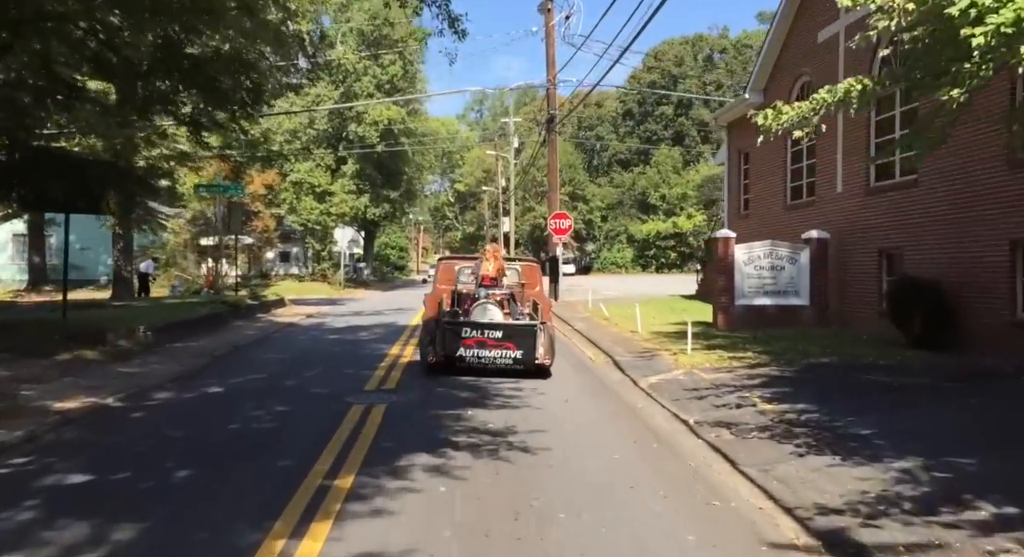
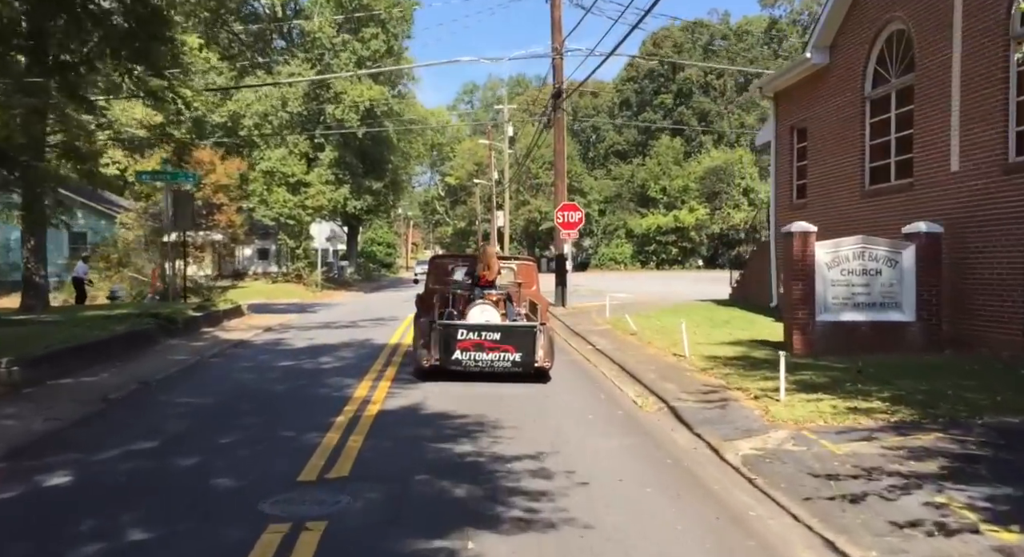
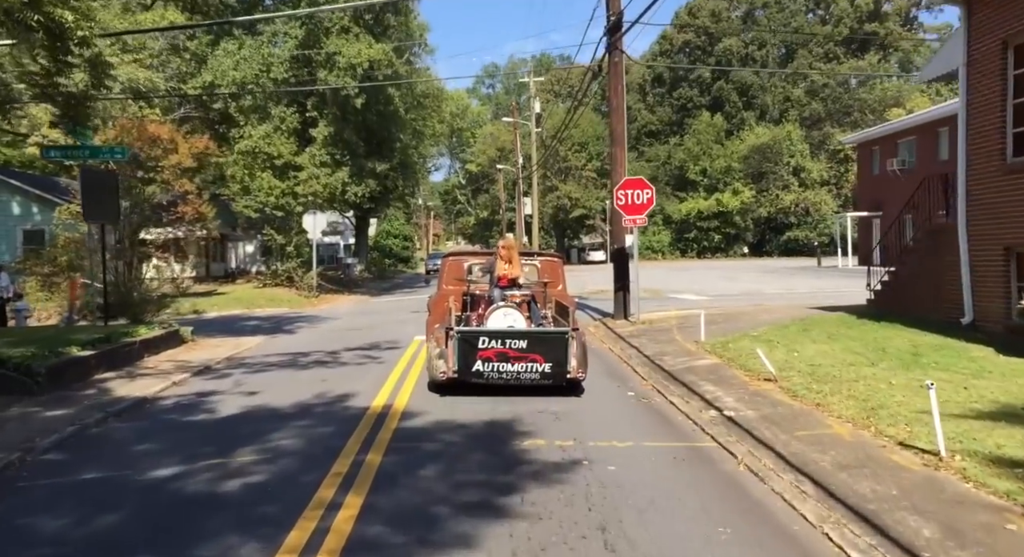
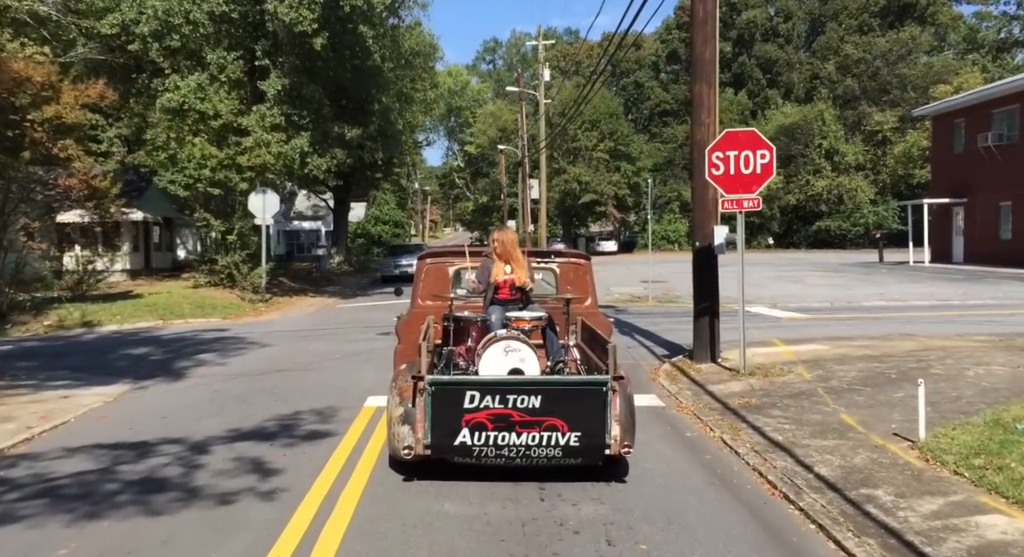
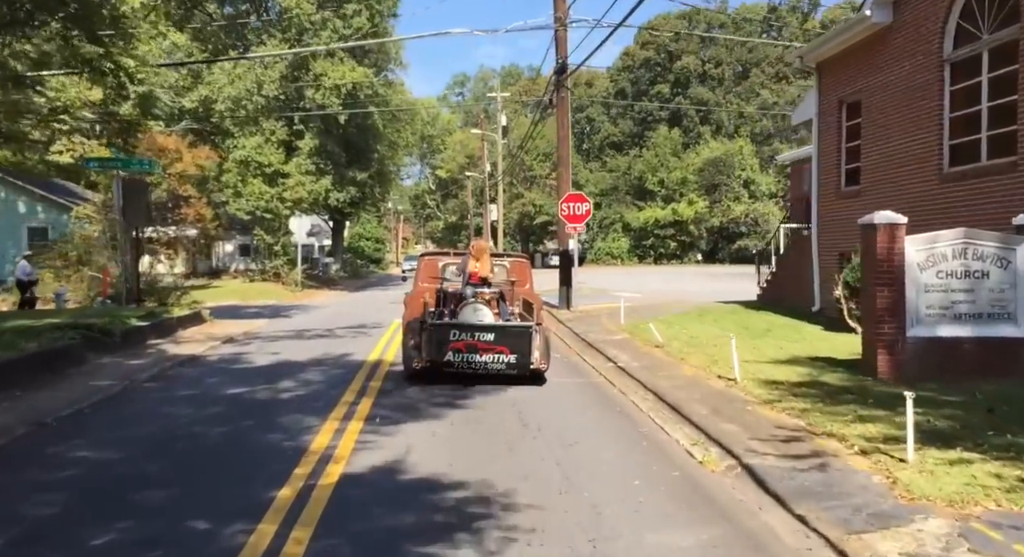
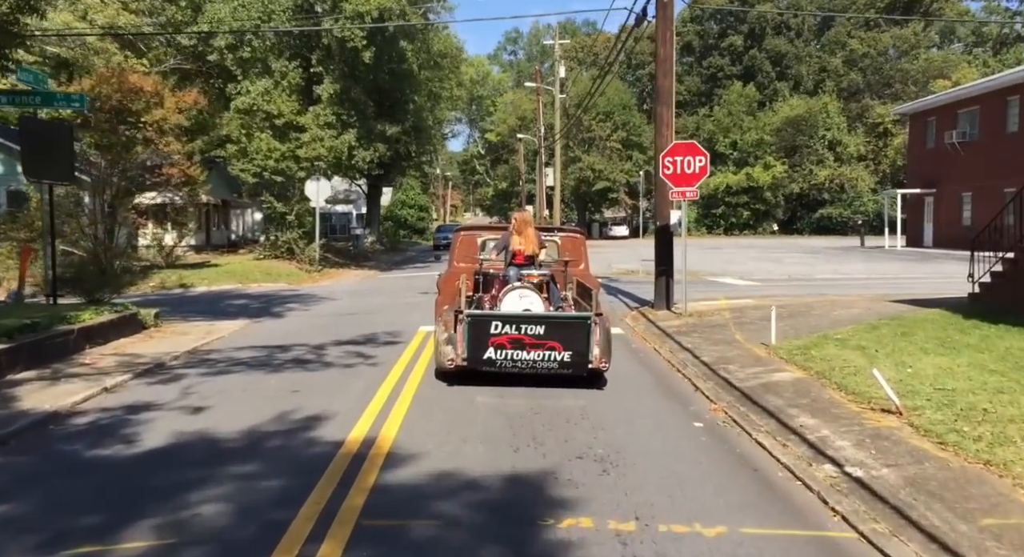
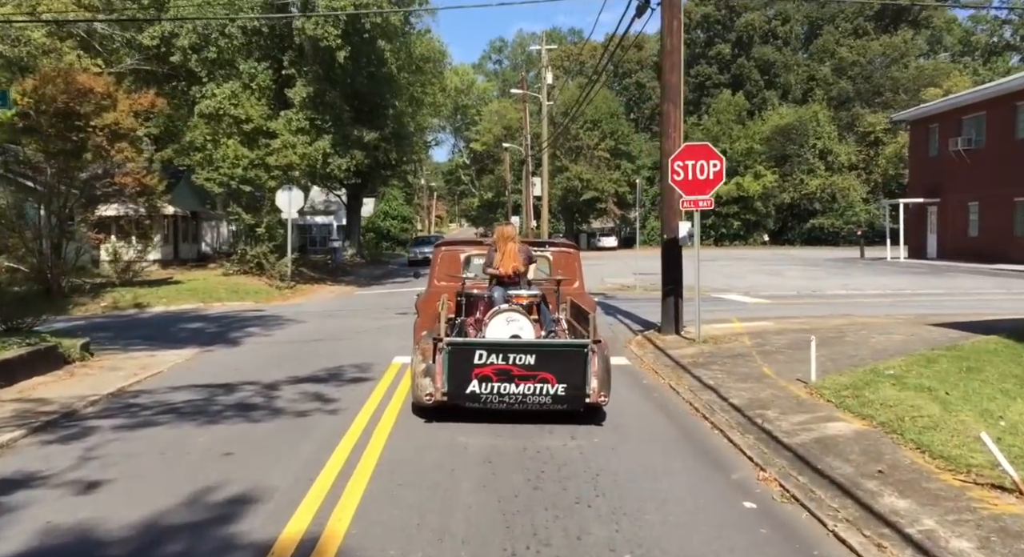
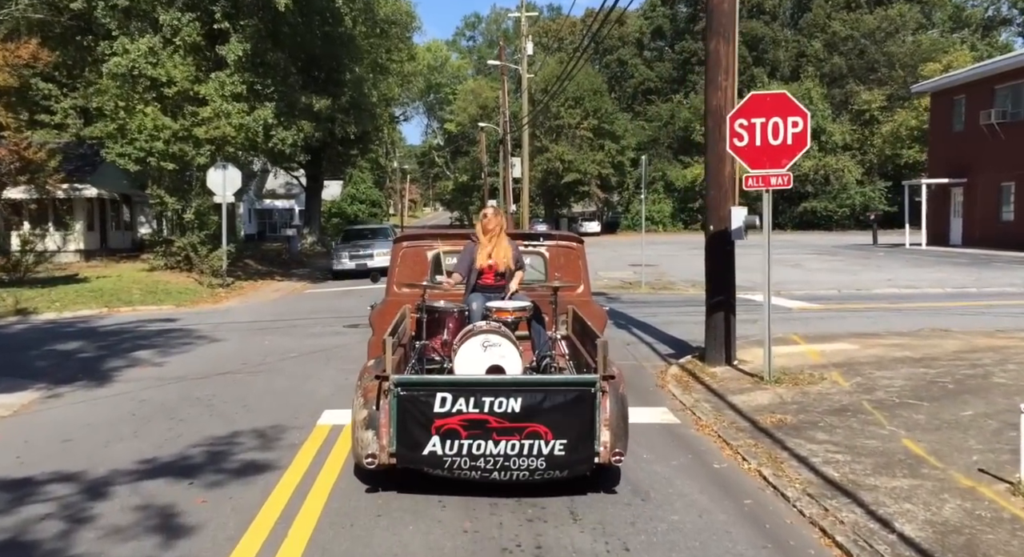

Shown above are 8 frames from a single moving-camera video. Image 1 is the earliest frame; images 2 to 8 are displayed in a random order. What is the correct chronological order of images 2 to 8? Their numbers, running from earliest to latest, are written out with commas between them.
2, 5, 3, 6, 7, 4, 8
